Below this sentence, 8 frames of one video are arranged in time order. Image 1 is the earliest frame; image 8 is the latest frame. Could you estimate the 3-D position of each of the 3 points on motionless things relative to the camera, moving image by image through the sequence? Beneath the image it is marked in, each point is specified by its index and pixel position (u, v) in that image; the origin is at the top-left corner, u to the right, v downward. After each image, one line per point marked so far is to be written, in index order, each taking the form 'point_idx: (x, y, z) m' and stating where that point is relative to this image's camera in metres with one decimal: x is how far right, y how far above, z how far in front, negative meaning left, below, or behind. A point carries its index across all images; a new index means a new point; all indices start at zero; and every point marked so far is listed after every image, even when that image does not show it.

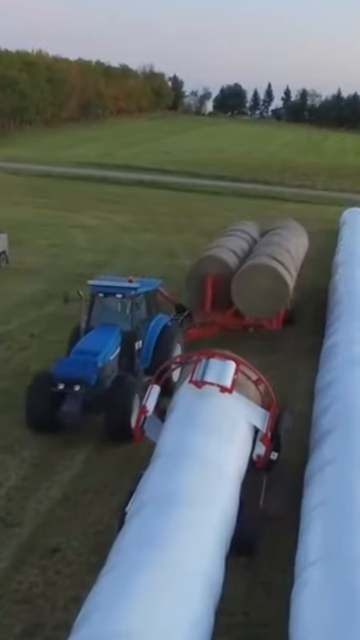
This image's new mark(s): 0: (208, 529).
0: (+0.3, -1.7, +5.5) m
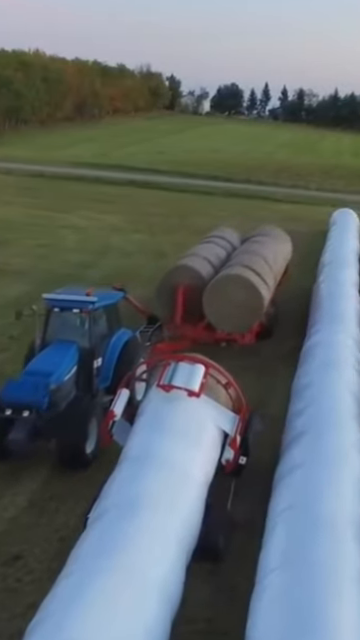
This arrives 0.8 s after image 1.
0: (-0.1, -1.7, +5.4) m
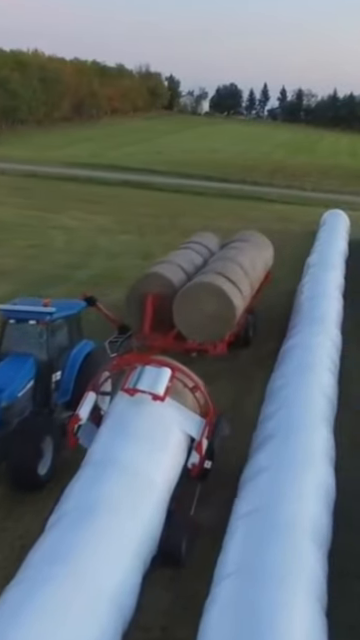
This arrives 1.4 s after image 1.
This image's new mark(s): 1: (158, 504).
0: (-0.4, -1.7, +5.4) m
1: (-0.2, -1.6, +5.9) m
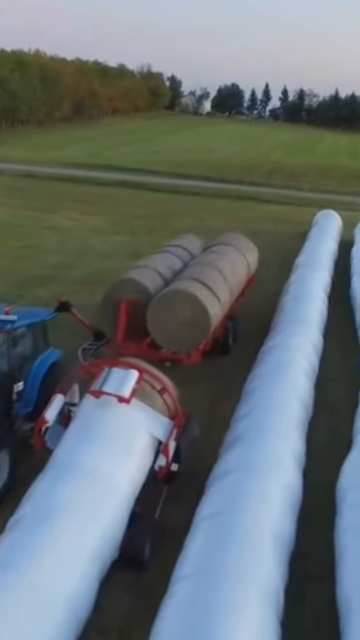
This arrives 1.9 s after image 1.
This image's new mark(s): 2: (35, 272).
0: (-0.7, -1.7, +5.3) m
1: (-0.5, -1.6, +5.9) m
2: (-4.0, +1.2, +18.0) m
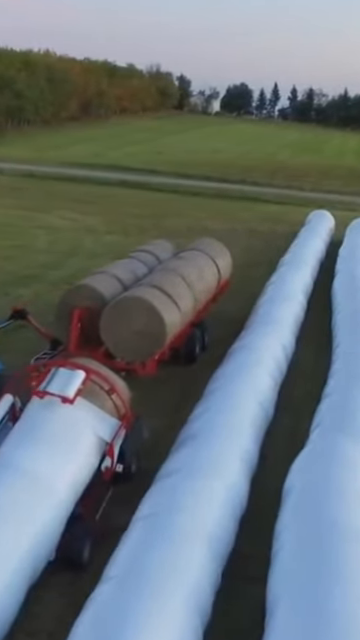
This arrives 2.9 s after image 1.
0: (-1.3, -1.7, +5.3) m
1: (-1.1, -1.6, +5.8) m
2: (-4.3, +1.3, +18.0) m
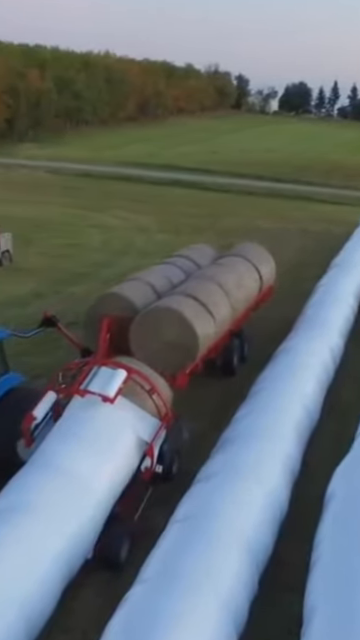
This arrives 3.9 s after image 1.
0: (-1.0, -1.7, +5.3) m
1: (-0.7, -1.6, +5.8) m
2: (-3.0, +1.3, +18.3) m
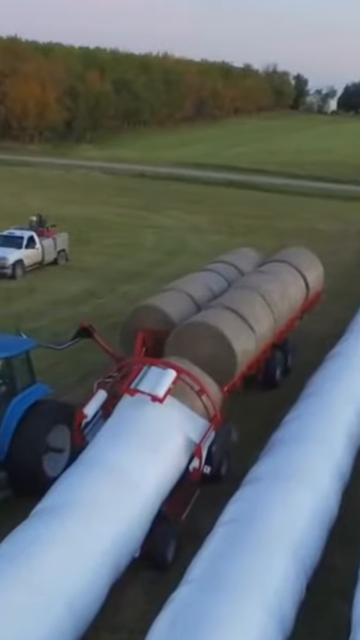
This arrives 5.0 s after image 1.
0: (-0.6, -1.7, +5.4) m
1: (-0.3, -1.6, +5.9) m
2: (-1.5, +1.3, +18.4) m
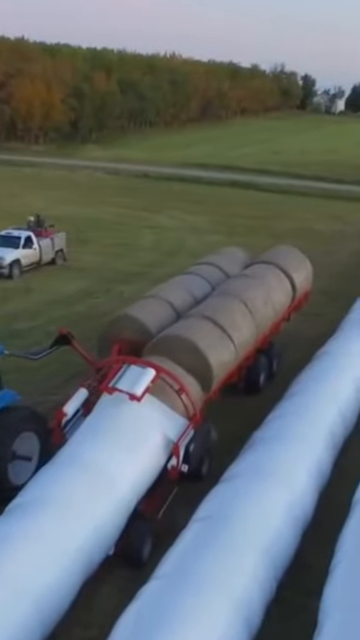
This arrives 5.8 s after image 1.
0: (-0.9, -1.7, +5.4) m
1: (-0.6, -1.6, +5.9) m
2: (-1.6, +1.3, +18.5) m
